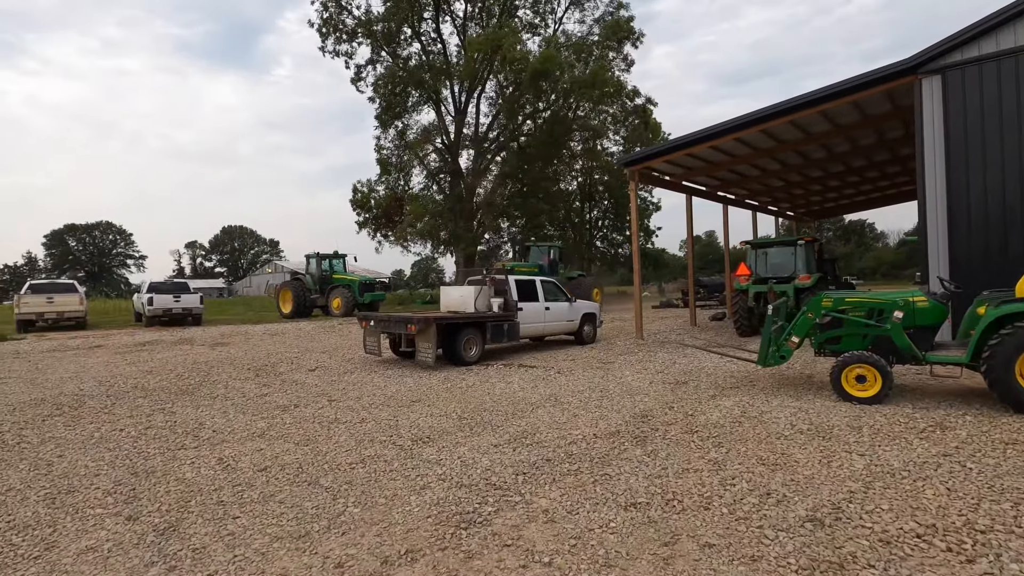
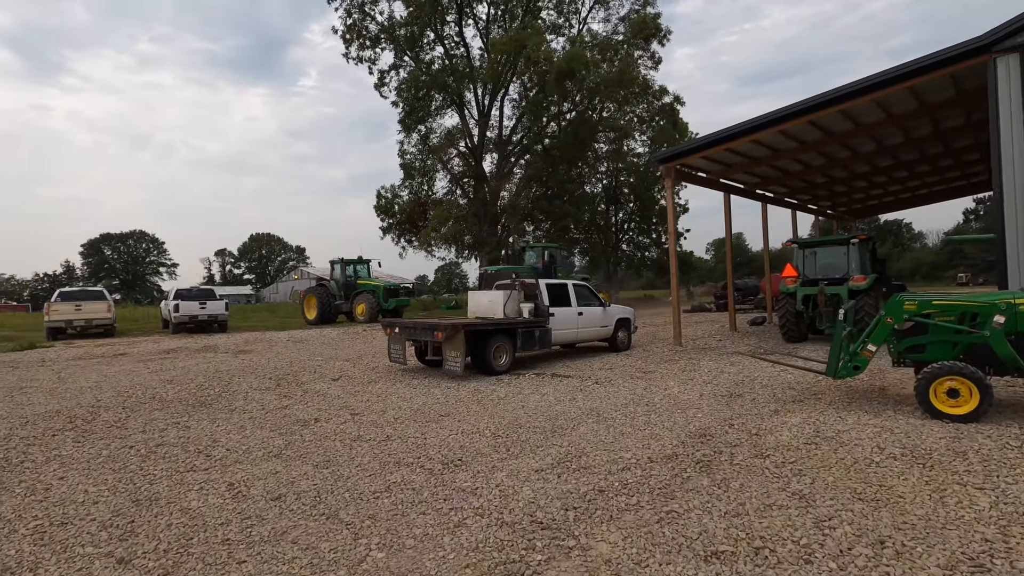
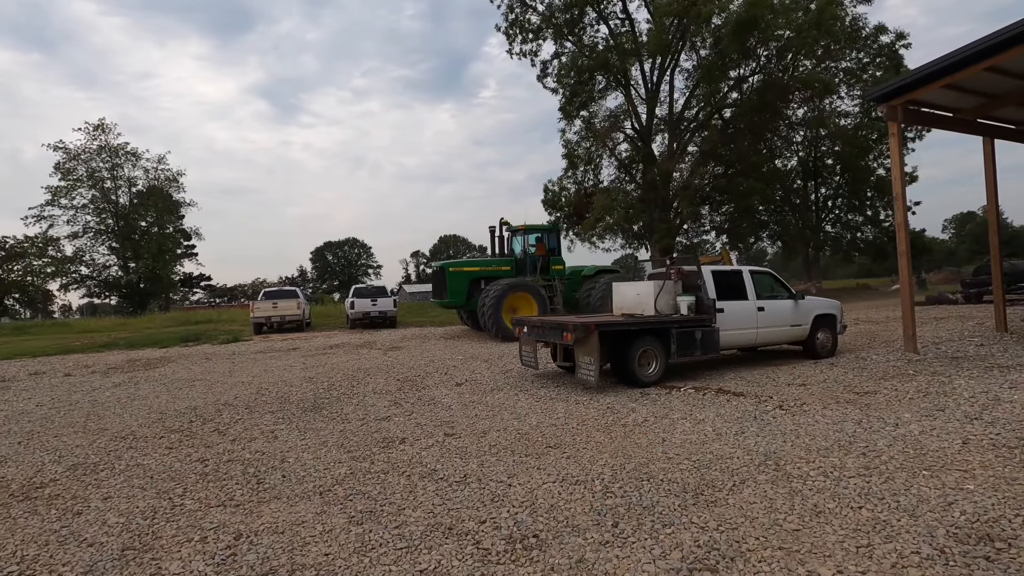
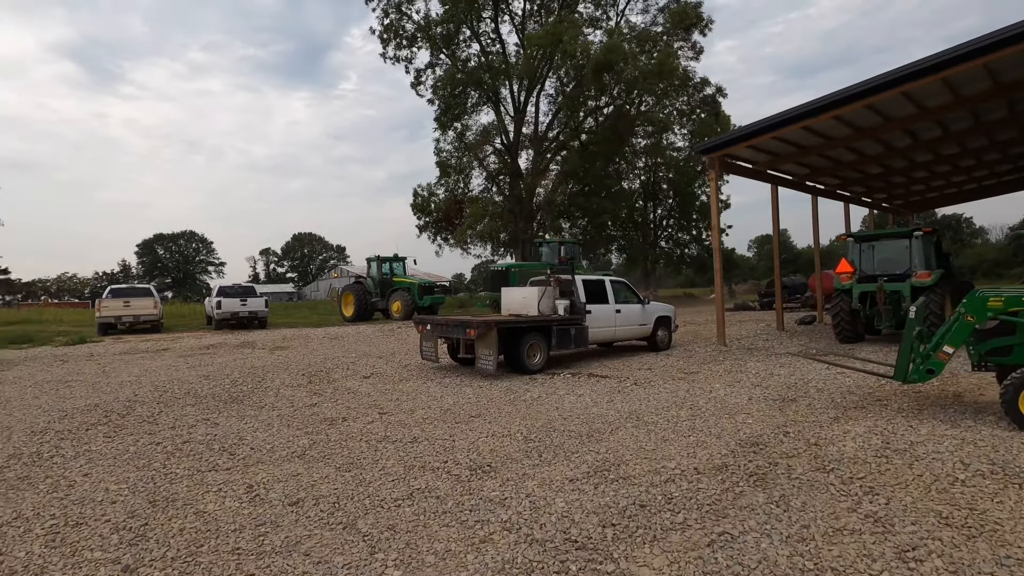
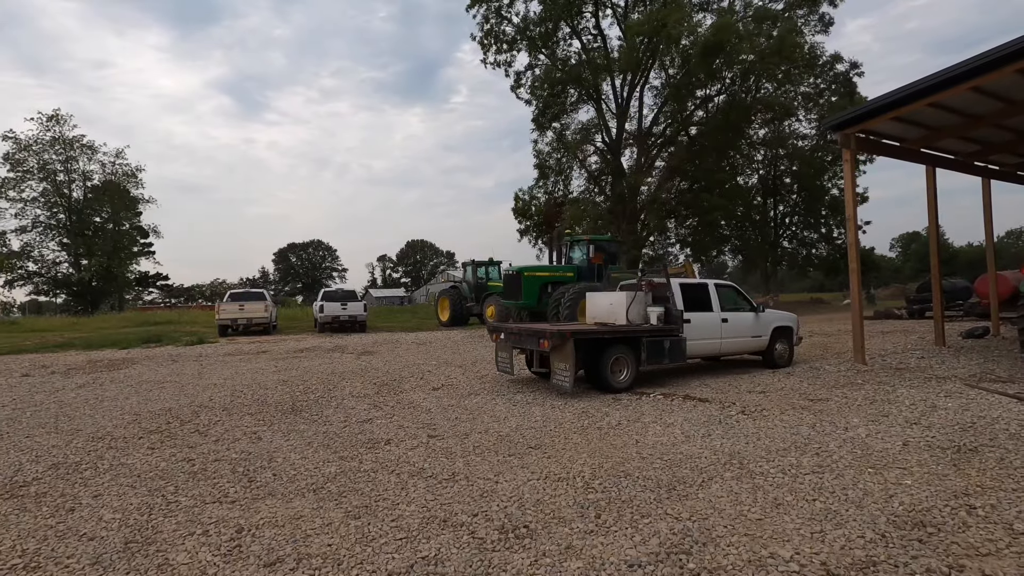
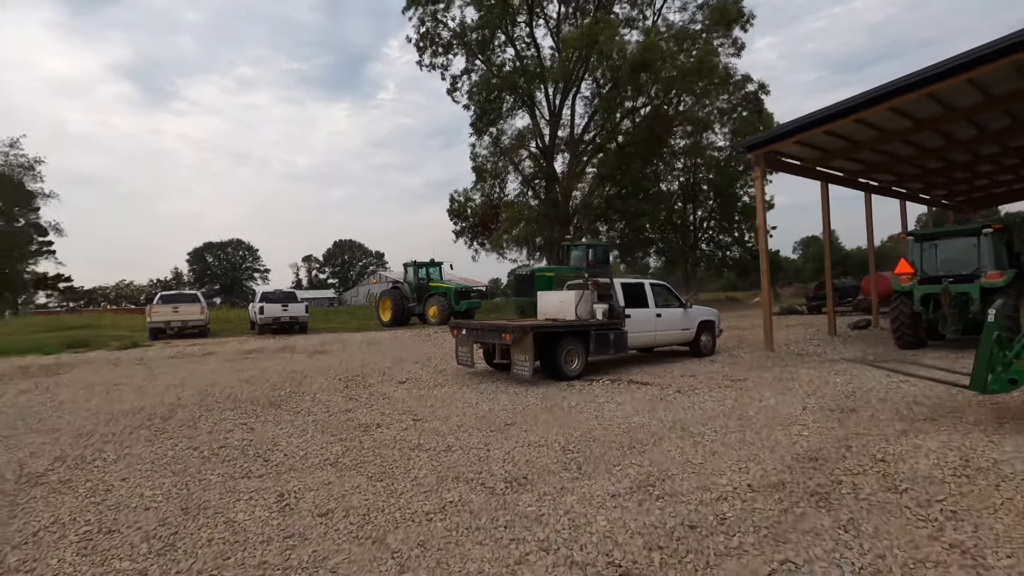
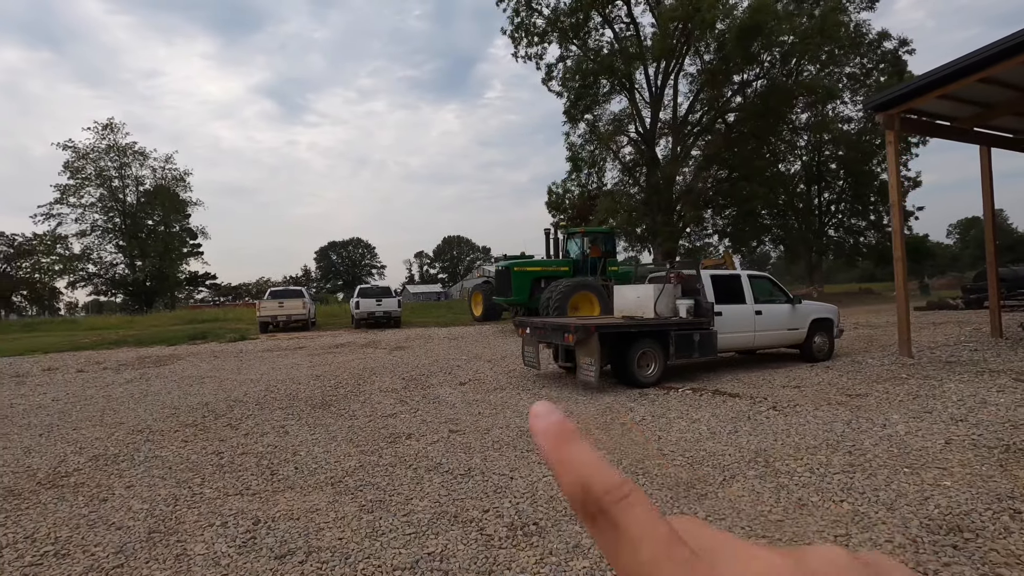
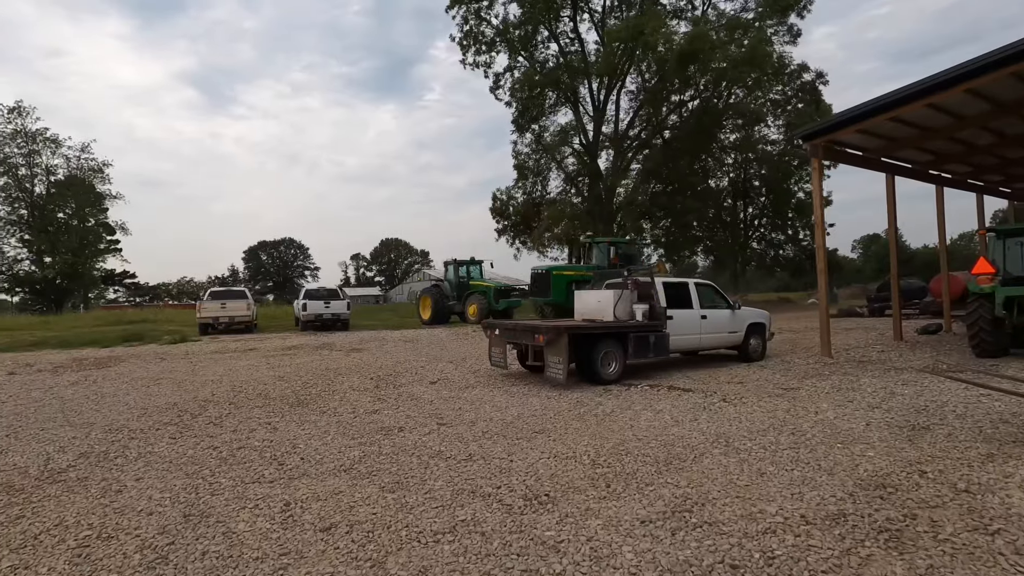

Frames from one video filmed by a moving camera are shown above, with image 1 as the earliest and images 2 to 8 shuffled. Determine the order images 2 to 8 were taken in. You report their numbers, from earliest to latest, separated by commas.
2, 4, 6, 8, 5, 7, 3
